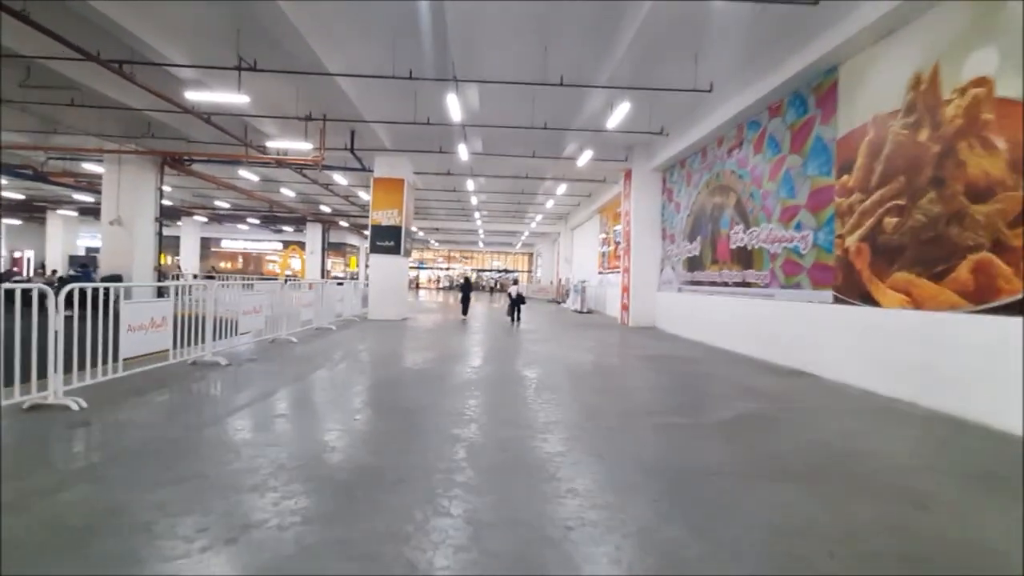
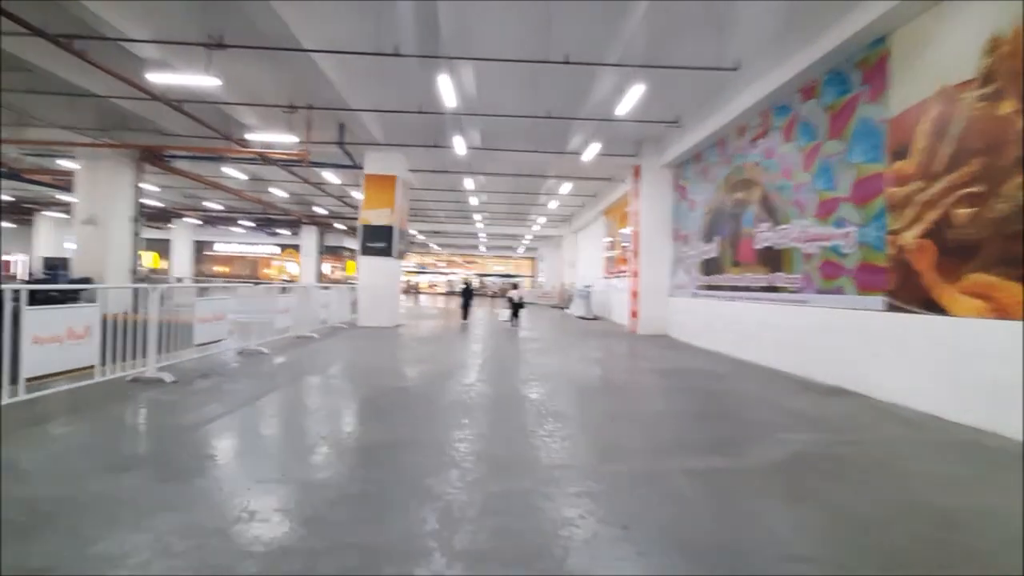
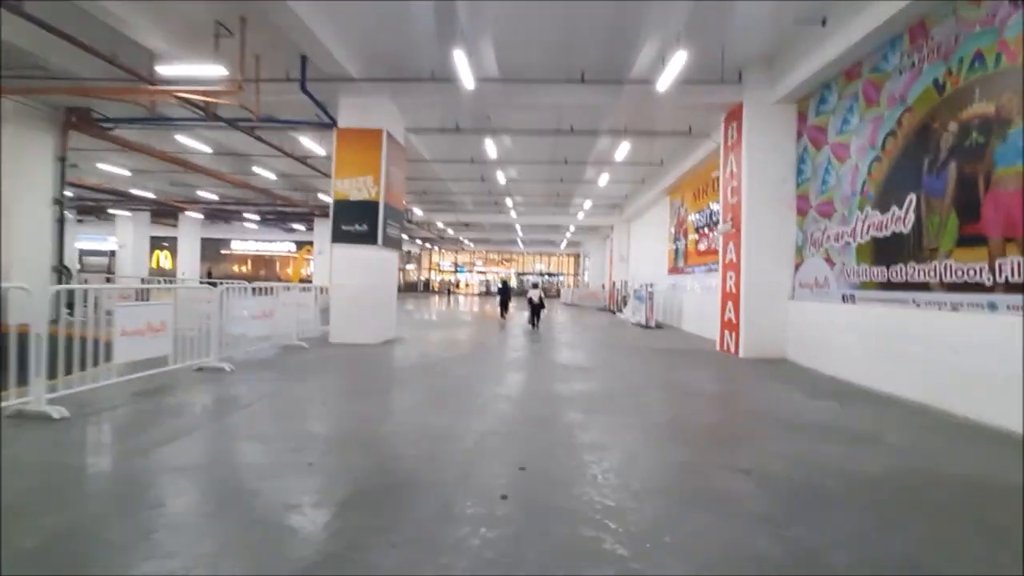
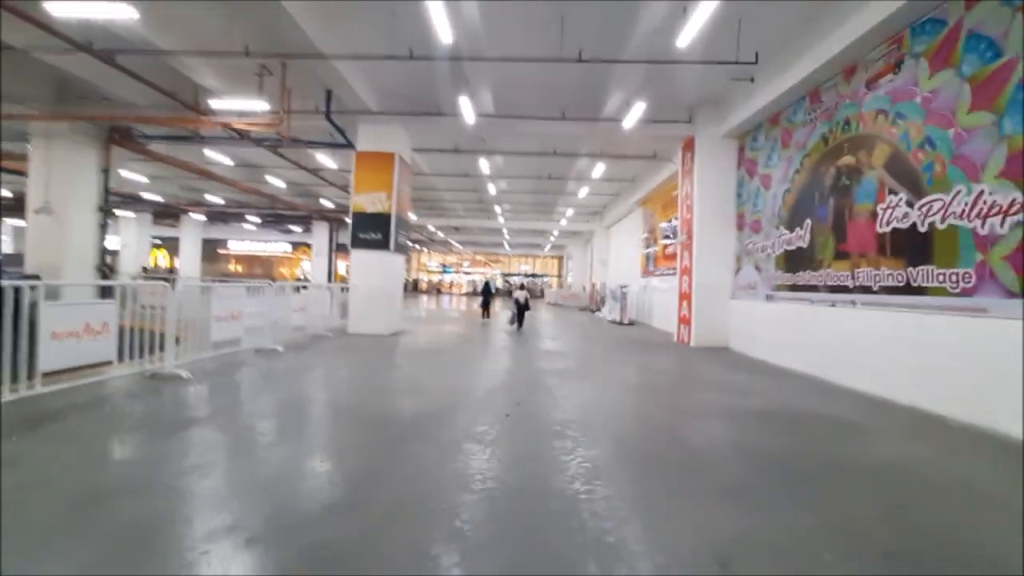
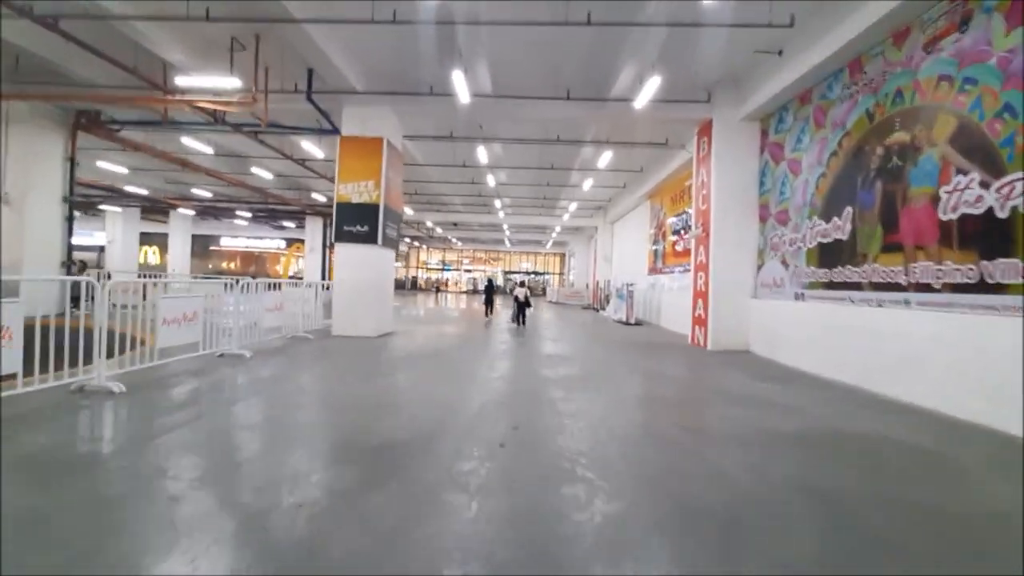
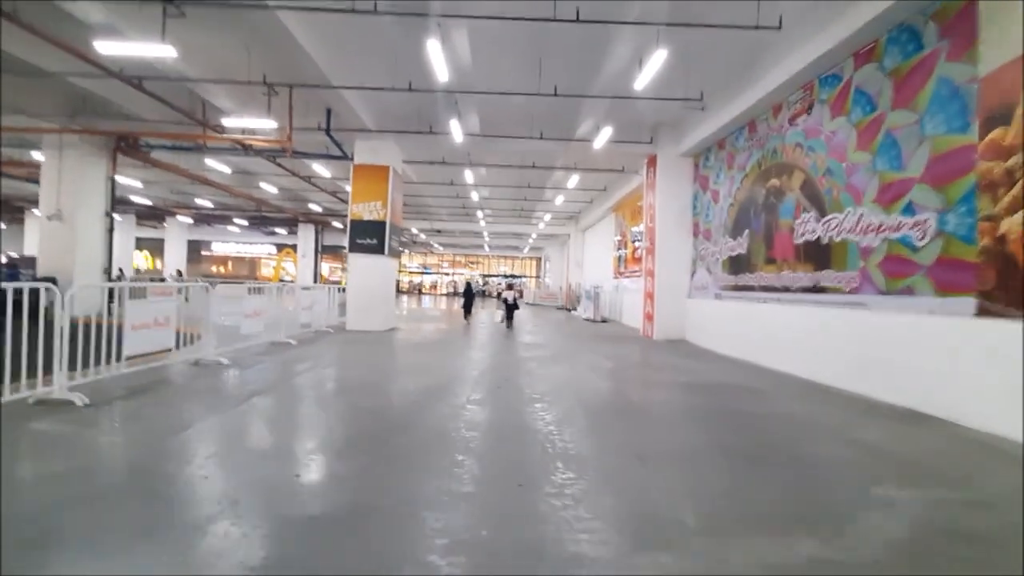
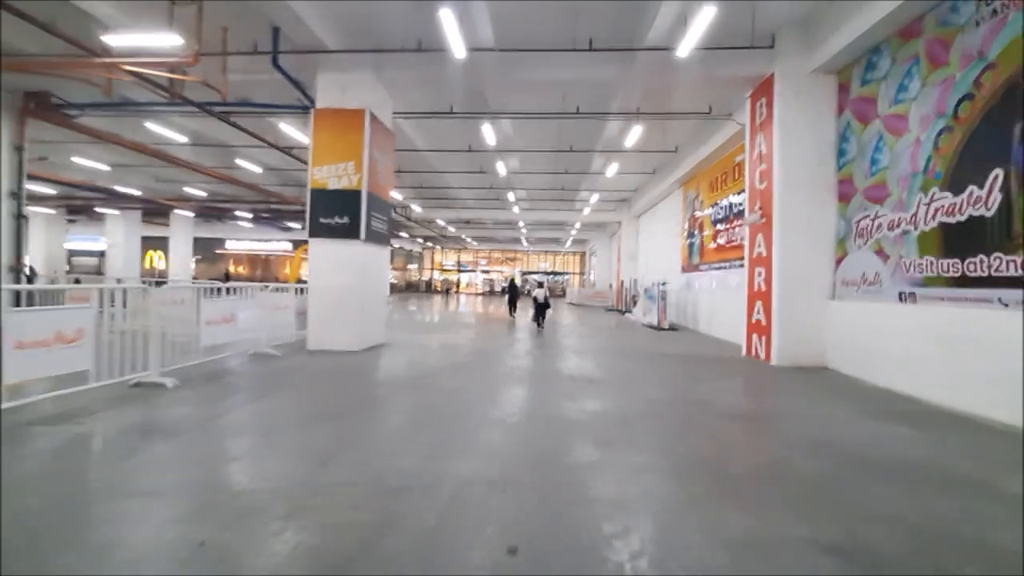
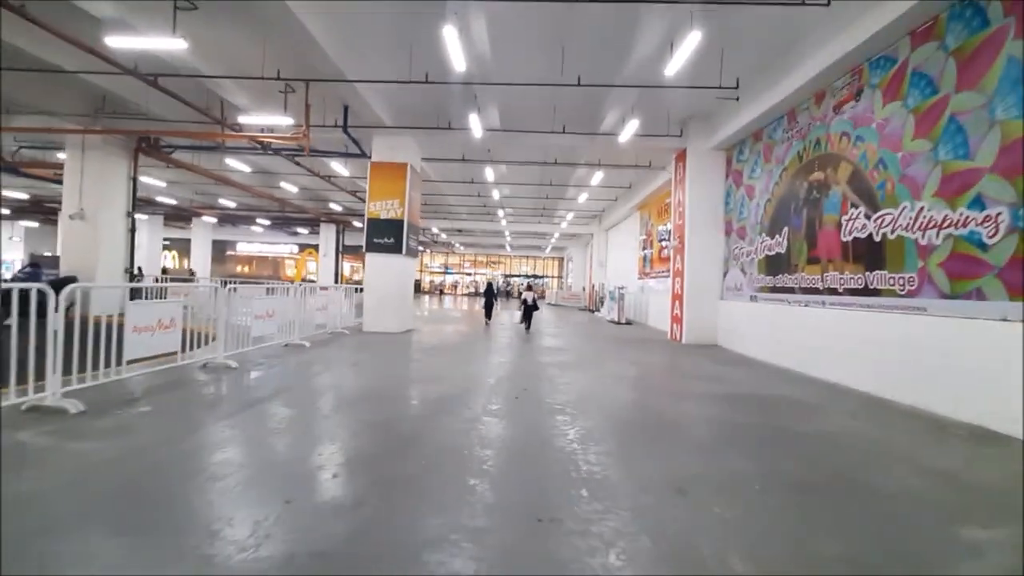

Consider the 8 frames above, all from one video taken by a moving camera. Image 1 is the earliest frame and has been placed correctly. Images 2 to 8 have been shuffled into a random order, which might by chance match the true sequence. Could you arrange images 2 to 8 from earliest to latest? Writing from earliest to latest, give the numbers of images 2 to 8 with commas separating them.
2, 6, 8, 4, 5, 3, 7
